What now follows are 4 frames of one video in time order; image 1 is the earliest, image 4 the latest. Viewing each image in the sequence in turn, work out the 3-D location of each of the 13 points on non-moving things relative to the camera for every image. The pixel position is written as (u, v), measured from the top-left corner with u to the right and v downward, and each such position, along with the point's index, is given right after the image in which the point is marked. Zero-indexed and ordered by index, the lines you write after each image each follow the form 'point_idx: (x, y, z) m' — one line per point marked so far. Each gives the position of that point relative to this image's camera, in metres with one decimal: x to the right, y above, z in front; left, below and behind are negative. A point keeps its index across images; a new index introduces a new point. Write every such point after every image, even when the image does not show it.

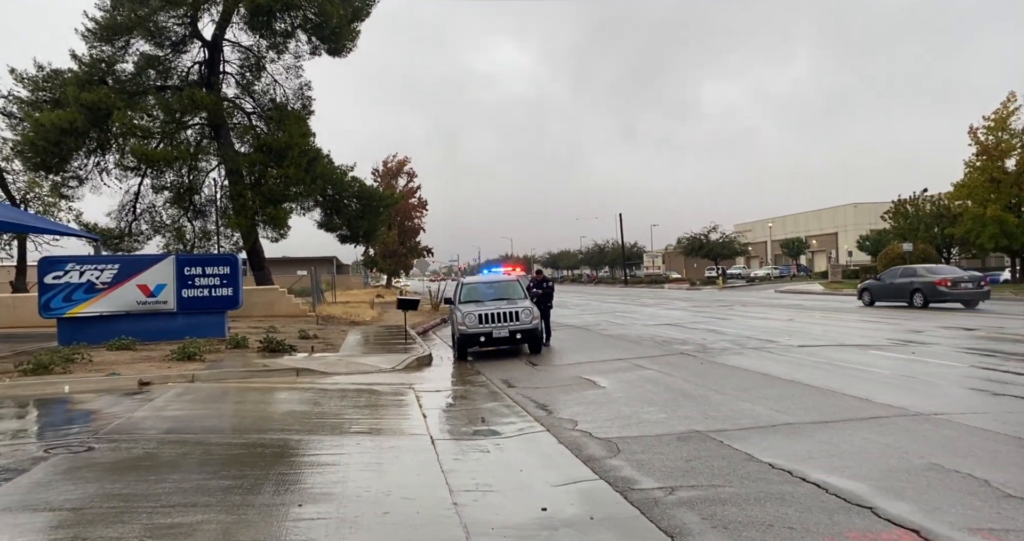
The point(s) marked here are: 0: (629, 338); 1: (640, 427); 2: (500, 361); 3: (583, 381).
0: (+2.9, -1.6, +17.7) m
1: (+1.4, -1.7, +7.8) m
2: (-0.2, -1.9, +15.3) m
3: (+1.1, -1.7, +11.5) m
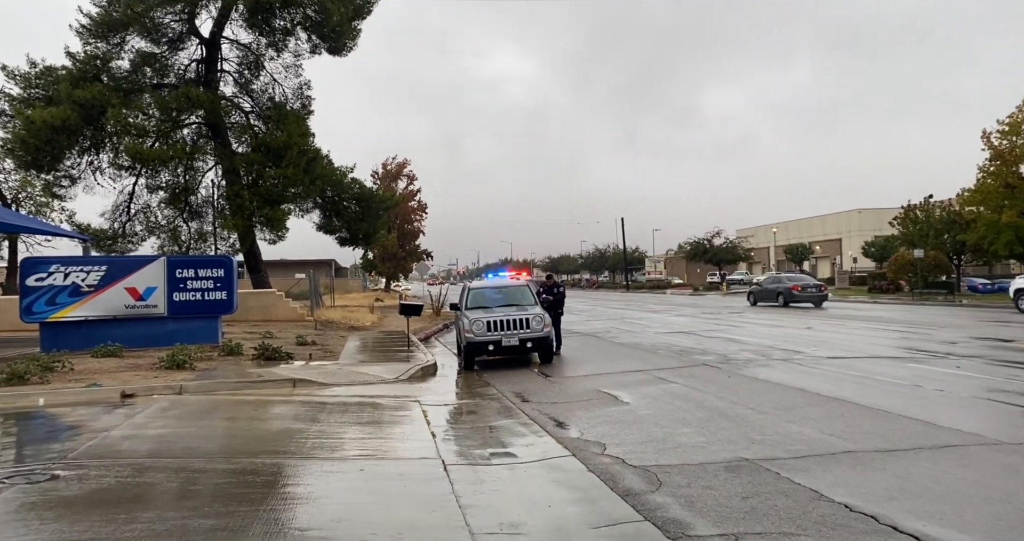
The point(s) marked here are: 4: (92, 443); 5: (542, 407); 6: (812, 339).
0: (+3.1, -1.8, +16.9) m
1: (+1.6, -1.7, +7.0) m
2: (0.0, -2.0, +14.4) m
3: (+1.3, -1.8, +10.6) m
4: (-4.3, -1.8, +7.5) m
5: (+0.4, -1.9, +10.2) m
6: (+7.1, -1.6, +17.2) m
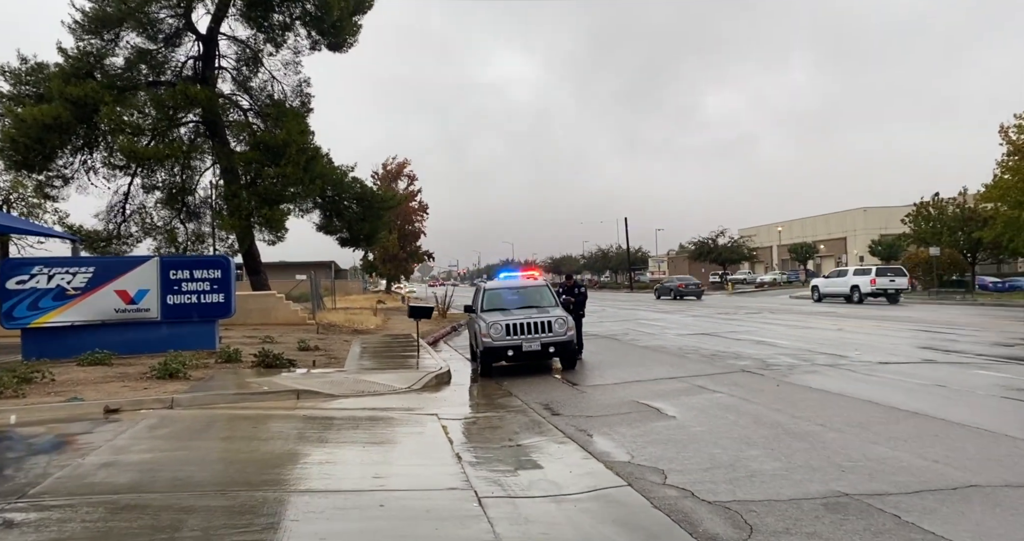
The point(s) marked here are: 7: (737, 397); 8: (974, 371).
0: (+3.4, -1.7, +15.8) m
1: (+2.0, -1.7, +5.9) m
2: (+0.3, -2.0, +13.3) m
3: (+1.7, -1.8, +9.5) m
4: (-3.9, -1.8, +6.4) m
5: (+0.8, -1.9, +9.2) m
6: (+7.4, -1.6, +16.1) m
7: (+3.0, -1.7, +9.8) m
8: (+7.2, -1.5, +11.3) m
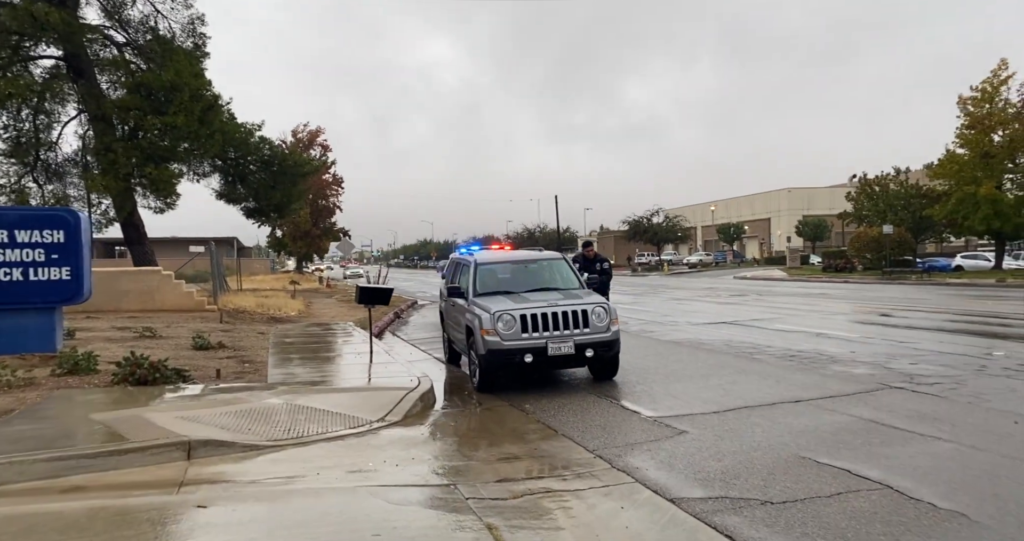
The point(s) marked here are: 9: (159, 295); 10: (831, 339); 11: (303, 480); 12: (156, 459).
0: (+3.3, -1.2, +11.6) m
1: (+3.1, -1.5, +1.6) m
2: (+0.6, -1.5, +8.8) m
3: (+2.4, -1.5, +5.1) m
4: (-2.8, -1.5, +1.4) m
5: (+1.5, -1.6, +4.7) m
6: (+7.3, -1.1, +12.4) m
7: (+3.7, -1.4, +5.6) m
8: (+7.6, -1.2, +7.5) m
9: (-9.5, -0.7, +19.7) m
10: (+5.4, -1.1, +12.4) m
11: (-1.6, -1.6, +5.7) m
12: (-2.9, -1.5, +6.0) m
